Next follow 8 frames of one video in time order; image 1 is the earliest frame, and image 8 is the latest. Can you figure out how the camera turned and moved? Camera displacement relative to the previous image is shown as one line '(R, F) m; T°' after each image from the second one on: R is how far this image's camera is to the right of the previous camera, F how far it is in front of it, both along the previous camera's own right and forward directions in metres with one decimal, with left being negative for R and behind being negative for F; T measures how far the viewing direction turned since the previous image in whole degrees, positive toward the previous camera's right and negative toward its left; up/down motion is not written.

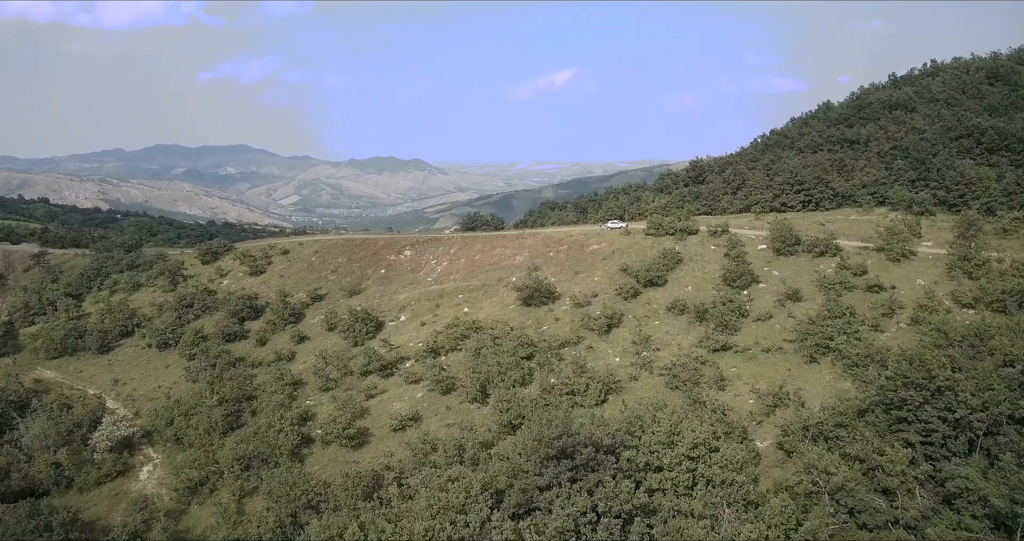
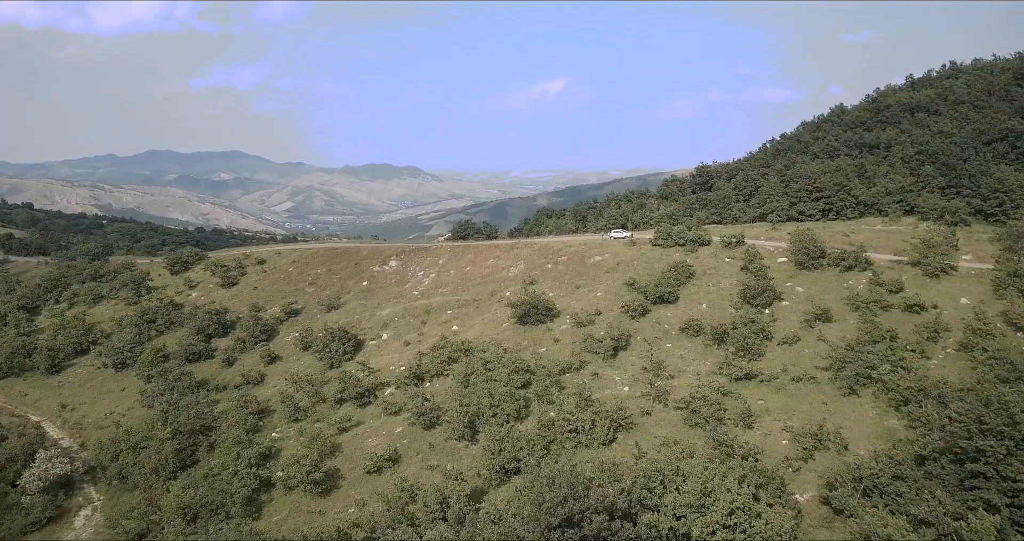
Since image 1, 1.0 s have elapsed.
(0.0, +3.6) m; 0°
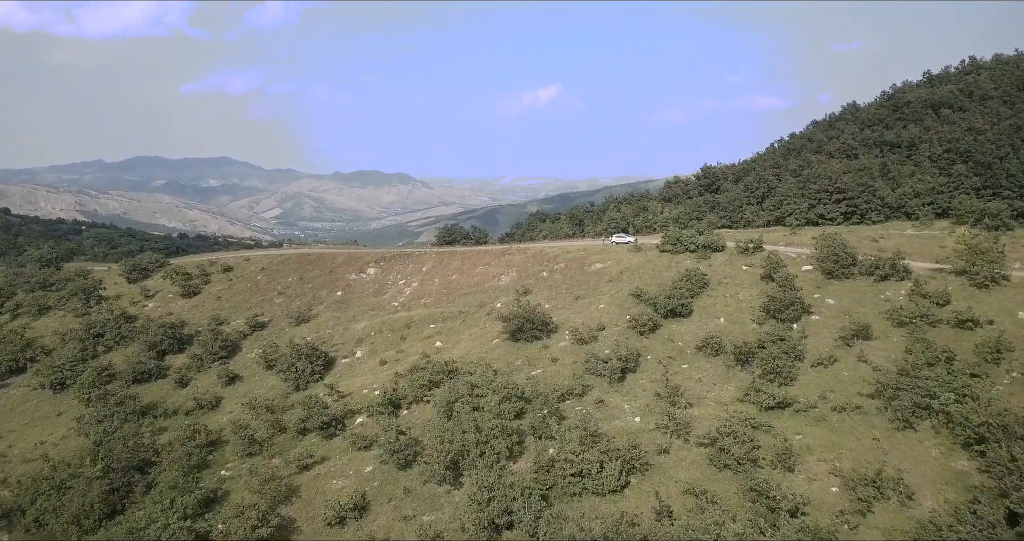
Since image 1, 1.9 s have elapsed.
(0.0, +3.8) m; +1°
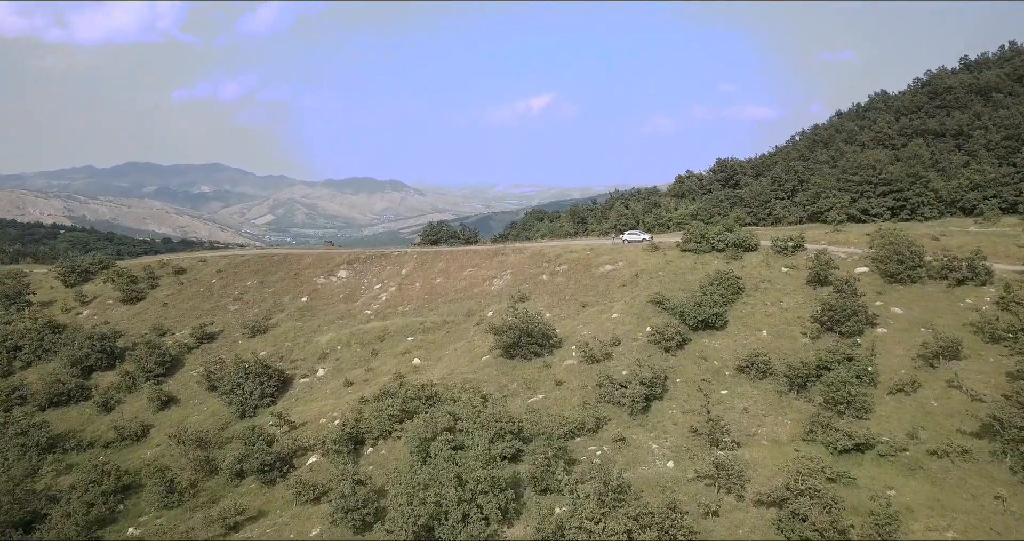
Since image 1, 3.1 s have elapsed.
(0.0, +5.1) m; +1°
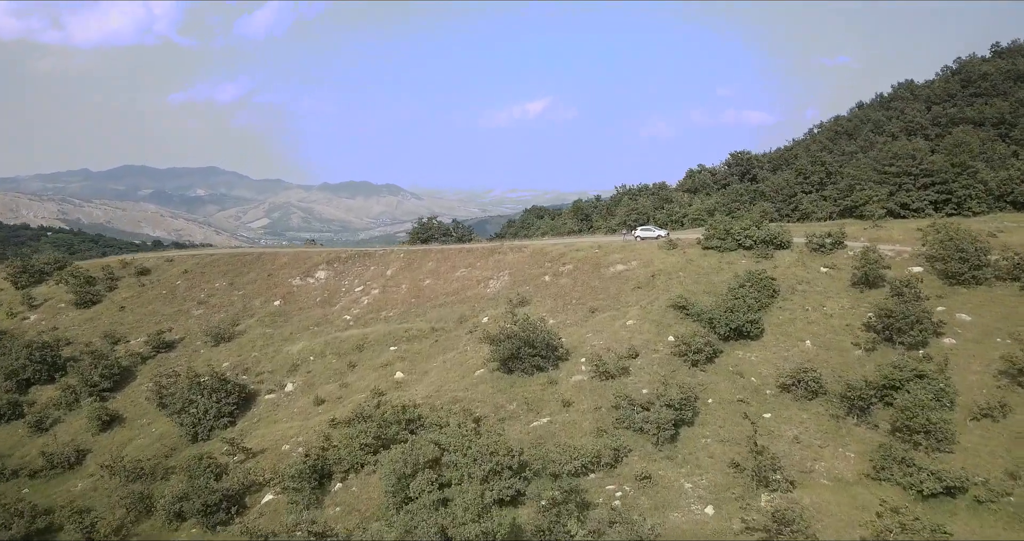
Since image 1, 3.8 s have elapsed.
(-0.1, +3.3) m; 0°
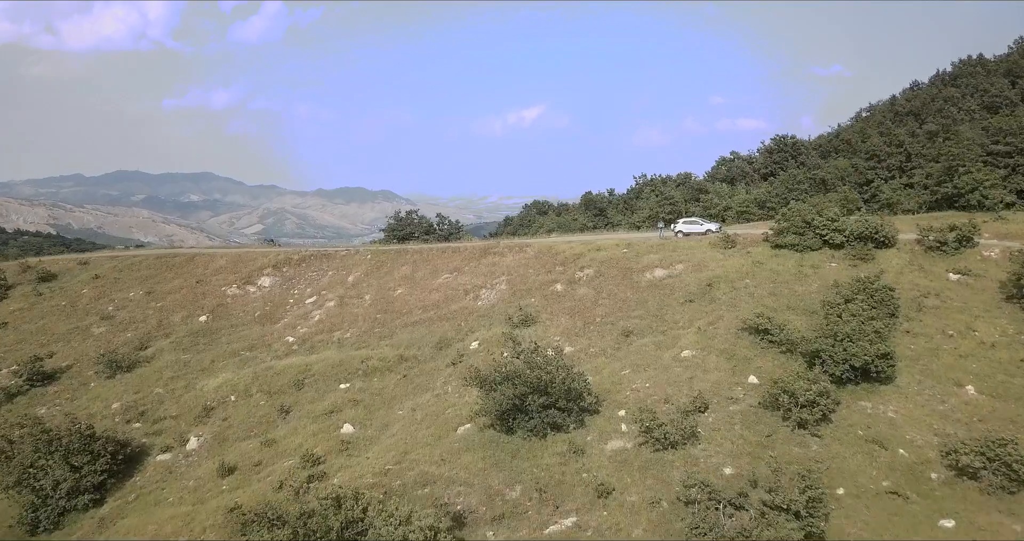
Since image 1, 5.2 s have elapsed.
(-0.1, +6.6) m; 0°
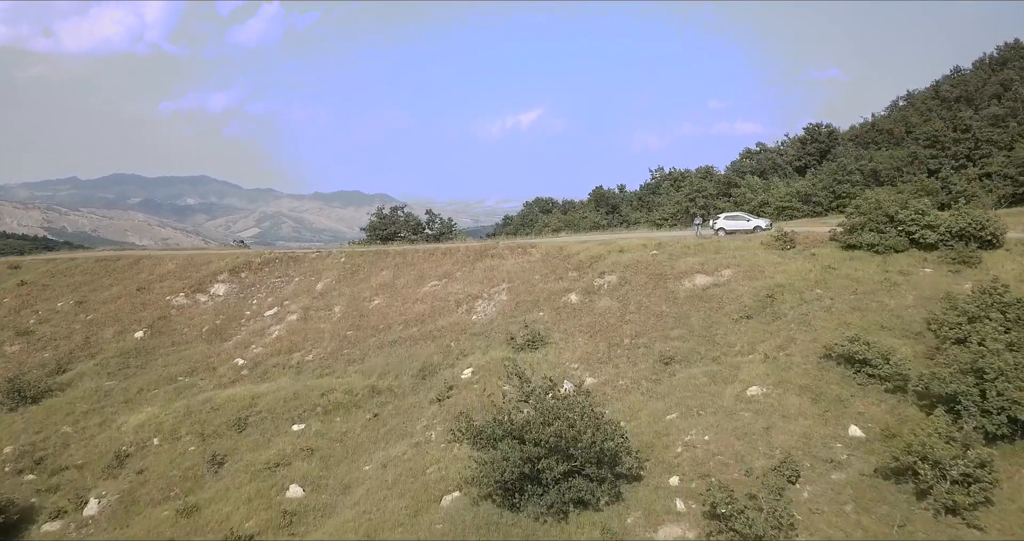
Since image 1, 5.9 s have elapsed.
(-0.1, +3.7) m; 0°
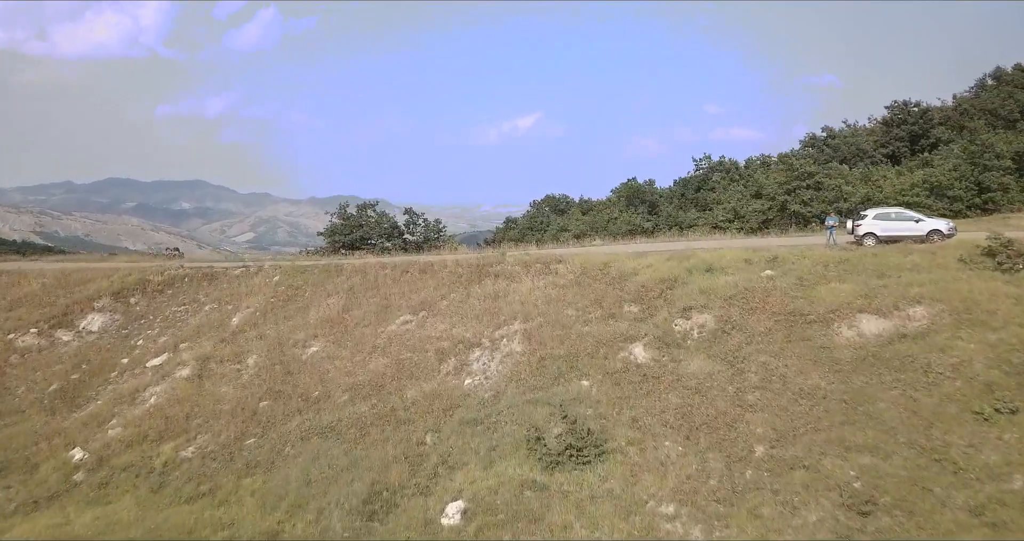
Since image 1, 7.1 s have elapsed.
(-0.3, +6.2) m; 0°
